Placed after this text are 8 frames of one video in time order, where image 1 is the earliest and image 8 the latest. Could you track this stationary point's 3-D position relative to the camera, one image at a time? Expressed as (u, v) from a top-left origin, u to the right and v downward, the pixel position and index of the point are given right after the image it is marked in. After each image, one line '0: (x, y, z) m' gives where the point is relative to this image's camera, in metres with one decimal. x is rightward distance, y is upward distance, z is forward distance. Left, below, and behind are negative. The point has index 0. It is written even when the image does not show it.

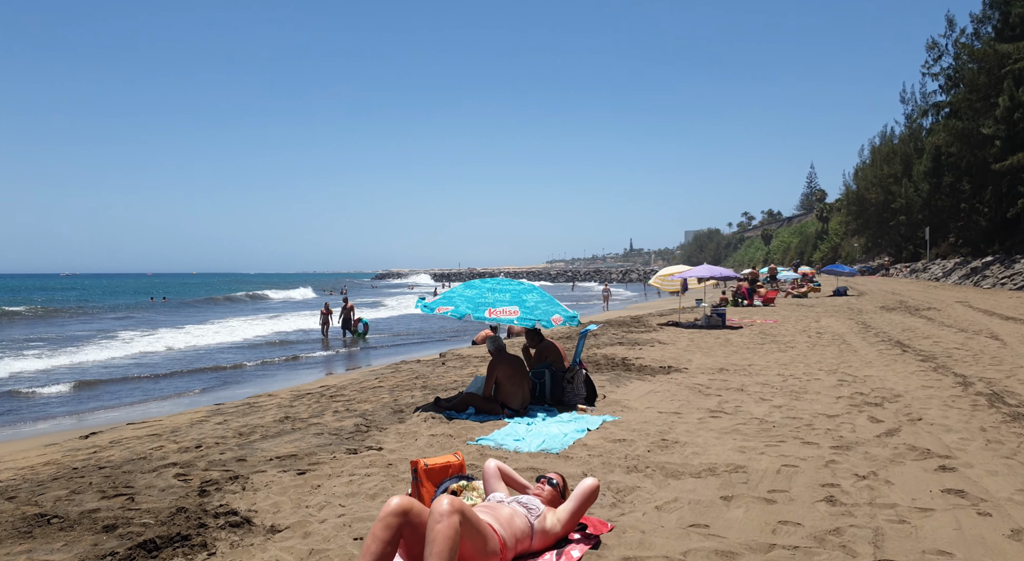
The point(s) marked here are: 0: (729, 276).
0: (+6.4, +0.2, +18.8) m
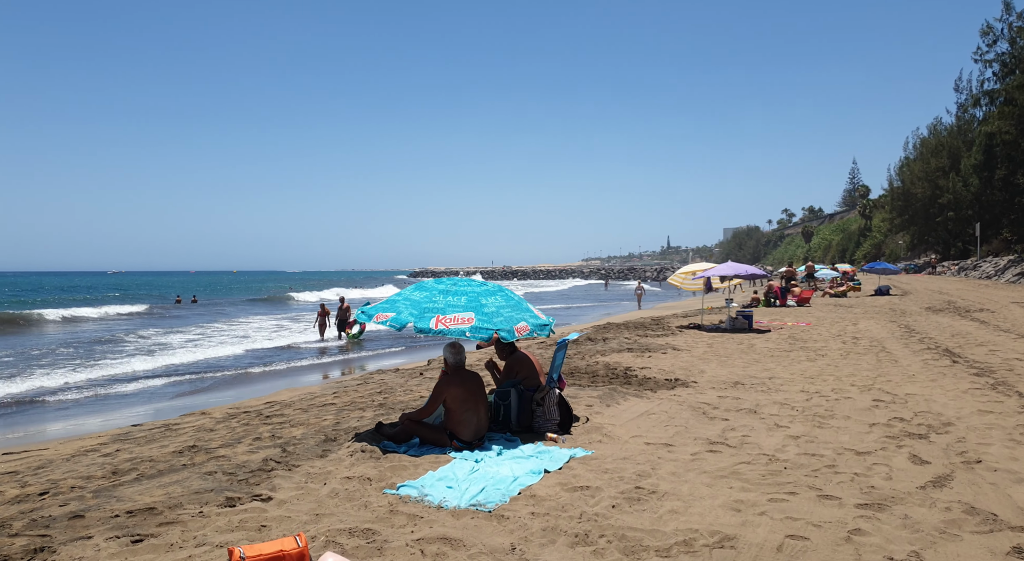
0: (+6.5, +0.2, +17.3) m
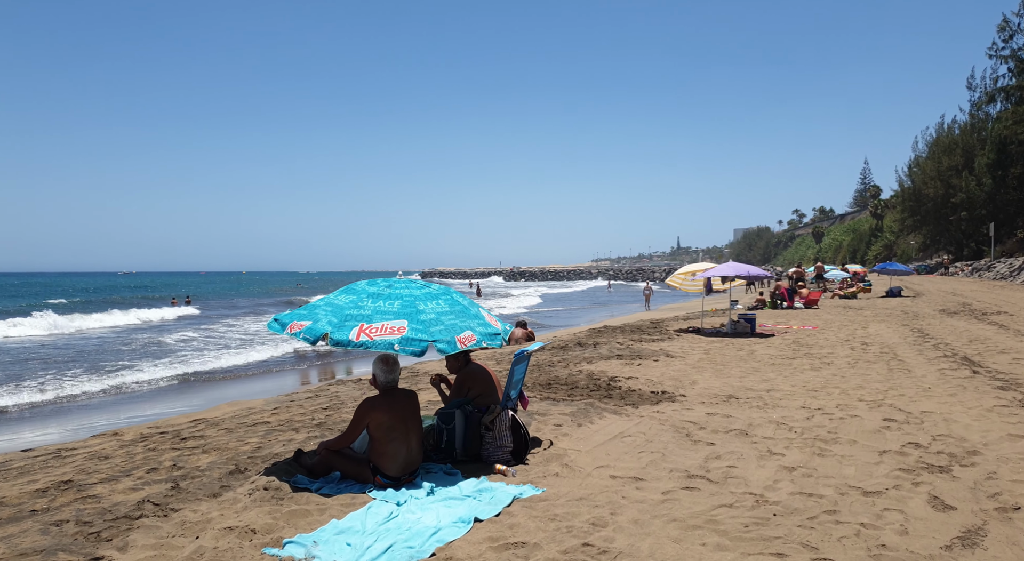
0: (+6.2, +0.1, +16.3) m
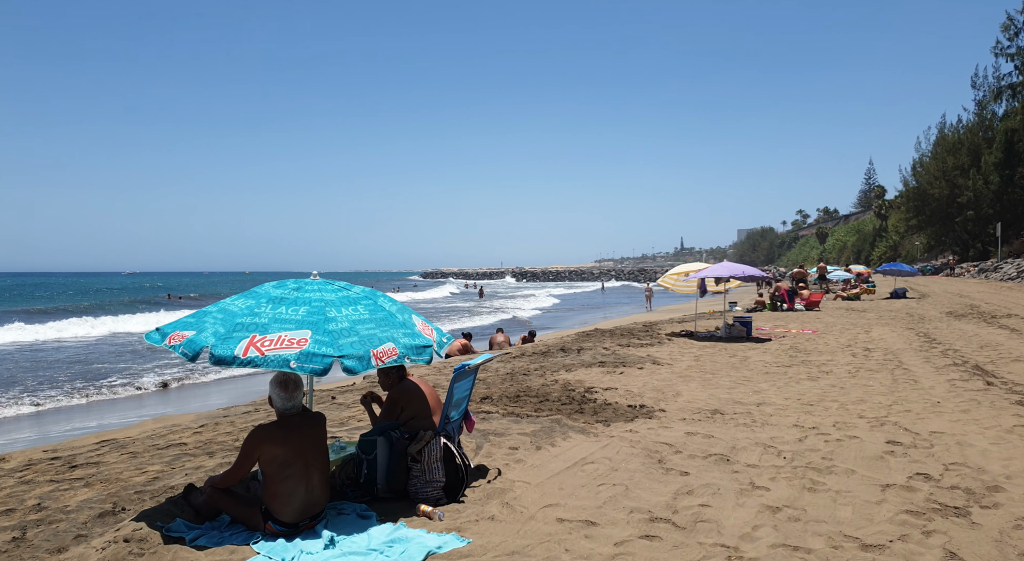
0: (+5.8, +0.1, +15.4) m
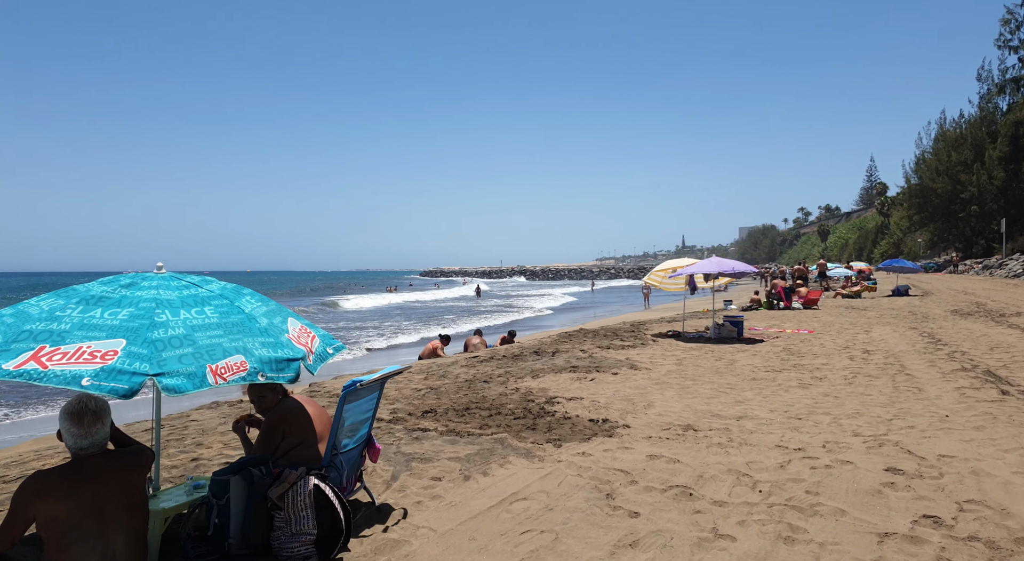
0: (+5.2, +0.2, +14.4) m
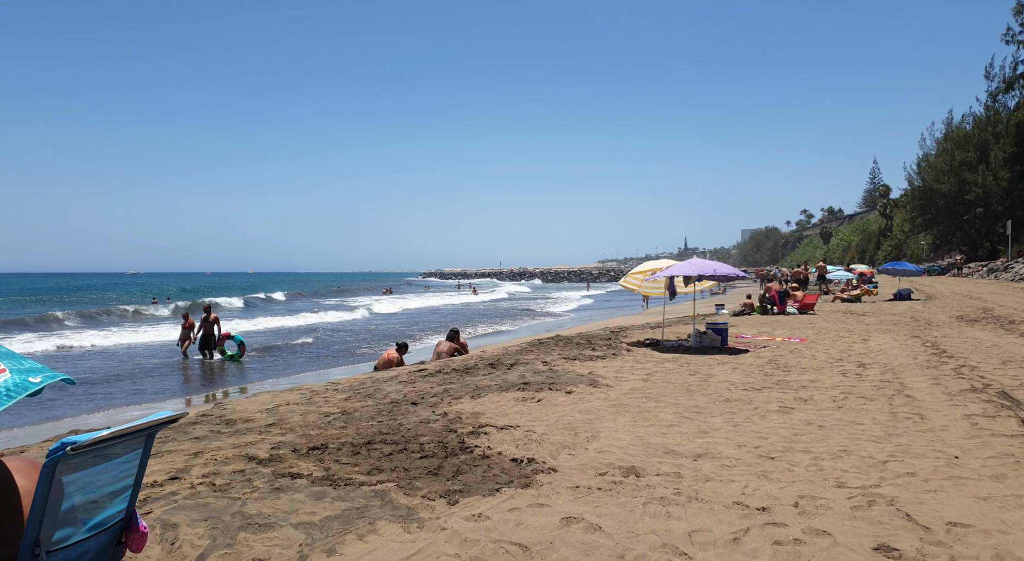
0: (+4.5, +0.1, +13.1) m
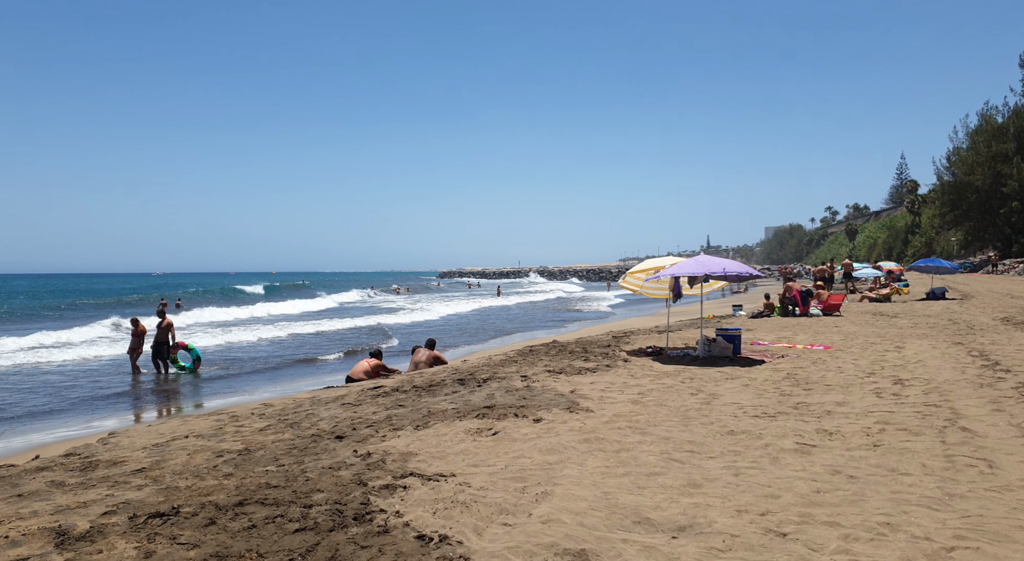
0: (+4.1, +0.1, +11.4) m
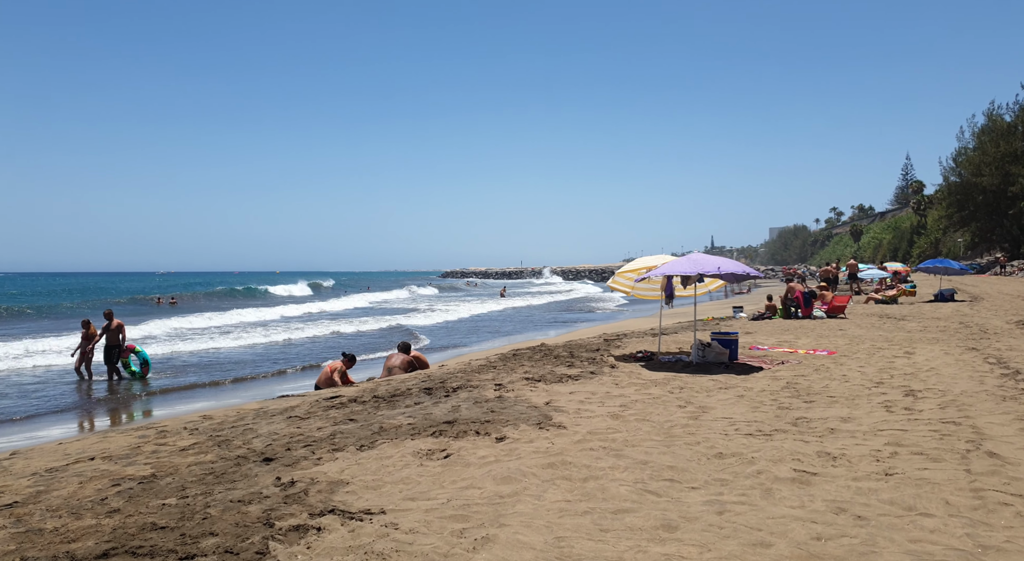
0: (+3.8, +0.1, +10.6) m
